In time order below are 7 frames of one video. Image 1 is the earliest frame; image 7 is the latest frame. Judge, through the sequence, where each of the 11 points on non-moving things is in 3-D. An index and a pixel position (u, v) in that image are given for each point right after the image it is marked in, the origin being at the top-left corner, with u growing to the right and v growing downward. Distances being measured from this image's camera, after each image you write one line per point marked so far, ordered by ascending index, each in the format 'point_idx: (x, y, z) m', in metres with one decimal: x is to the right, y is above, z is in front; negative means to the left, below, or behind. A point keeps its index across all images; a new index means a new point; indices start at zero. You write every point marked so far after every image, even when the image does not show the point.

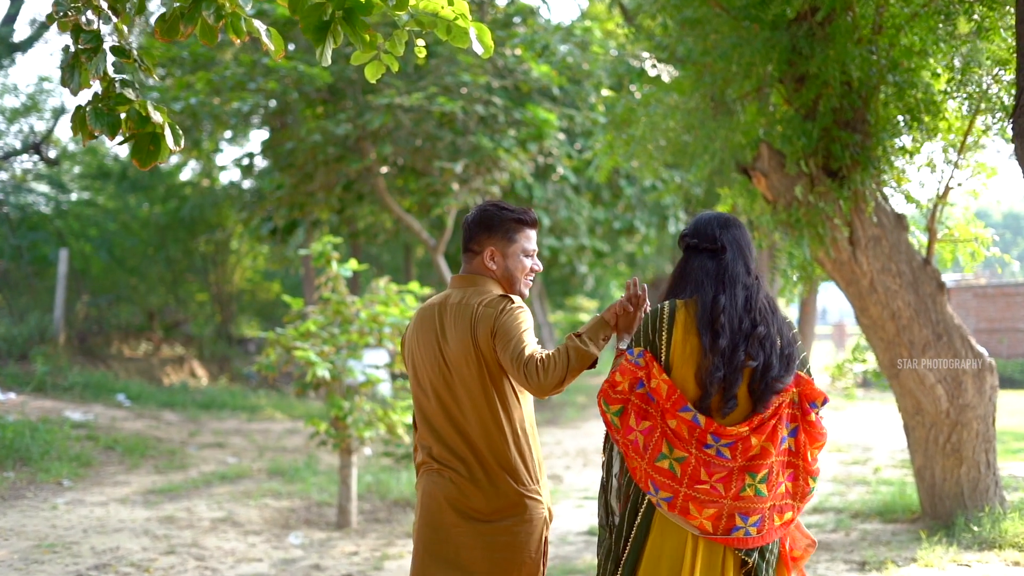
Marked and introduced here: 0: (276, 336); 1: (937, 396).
0: (-1.7, -0.3, +6.8) m
1: (+2.5, -0.6, +5.6) m
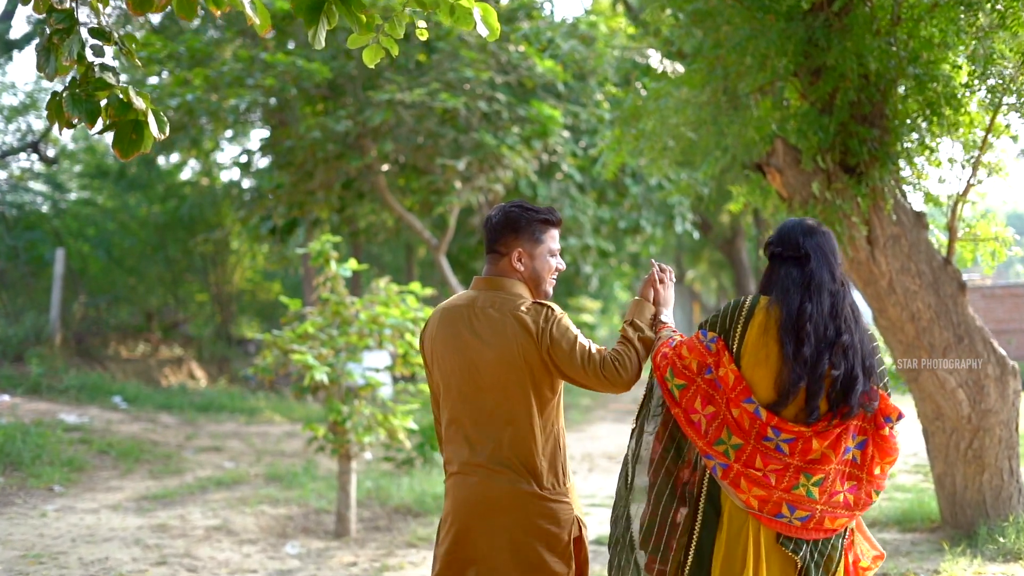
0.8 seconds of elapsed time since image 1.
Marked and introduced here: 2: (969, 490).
0: (-1.6, -0.3, +6.6) m
1: (+2.5, -0.6, +5.4) m
2: (+2.6, -1.1, +5.5) m
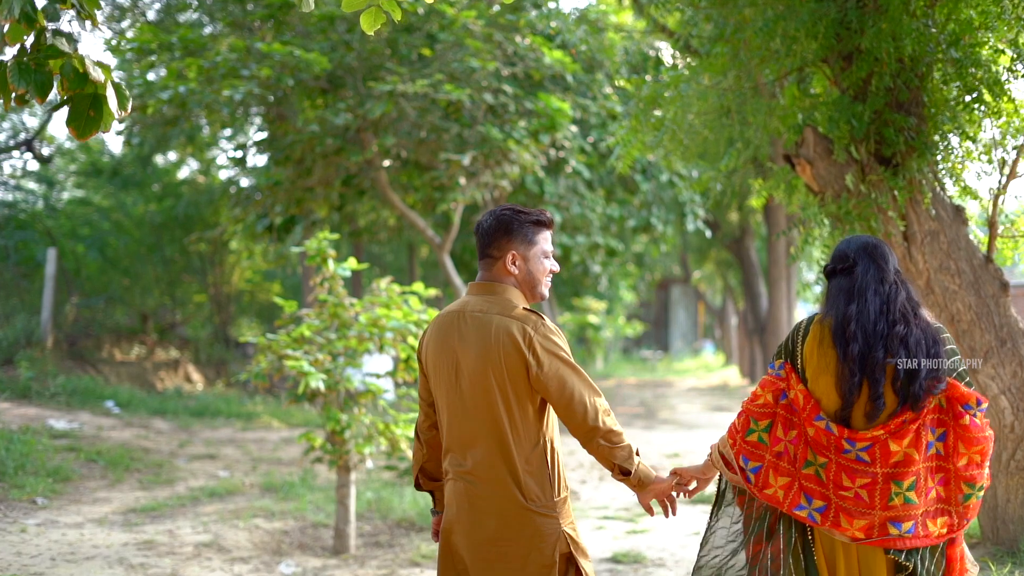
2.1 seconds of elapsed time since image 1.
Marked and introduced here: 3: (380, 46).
0: (-1.6, -0.4, +6.2) m
1: (+2.6, -0.6, +5.0) m
2: (+2.6, -1.1, +5.1) m
3: (-1.3, +2.3, +9.4) m
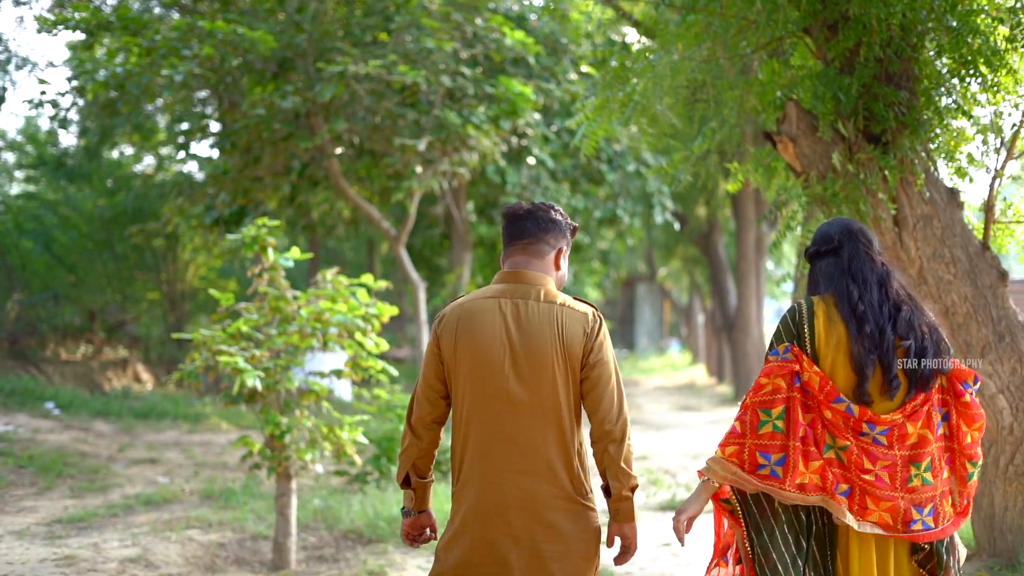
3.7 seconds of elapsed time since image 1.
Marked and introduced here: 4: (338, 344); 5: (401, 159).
0: (-1.8, -0.3, +5.7) m
1: (+2.3, -0.6, +4.6) m
2: (+2.4, -1.1, +4.7) m
3: (-1.7, +2.4, +8.9) m
4: (-1.1, -0.3, +5.8) m
5: (-1.0, +1.2, +8.8) m
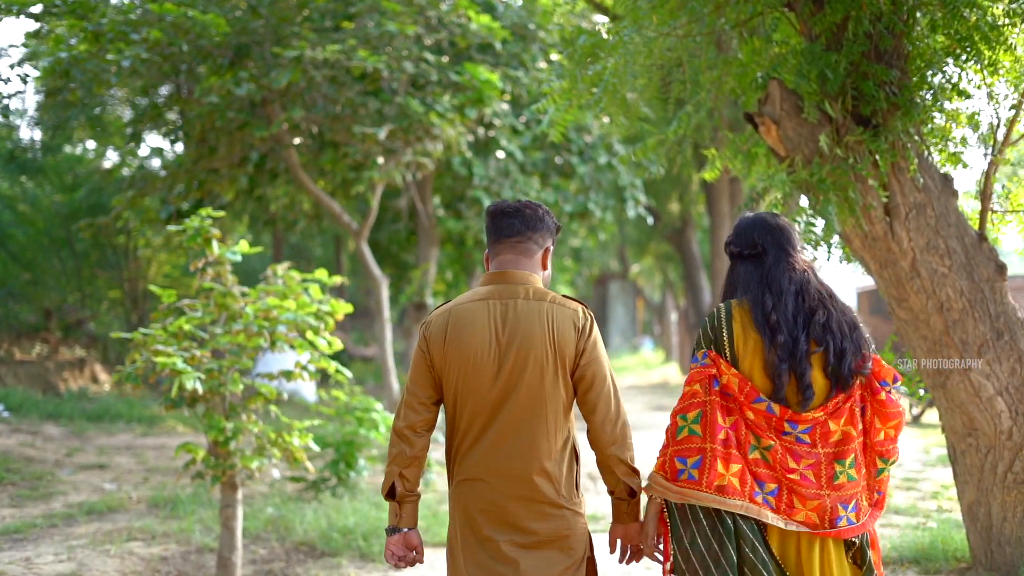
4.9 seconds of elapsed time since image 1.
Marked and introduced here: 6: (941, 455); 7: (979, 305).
0: (-2.0, -0.3, +5.2) m
1: (+2.2, -0.6, +4.3) m
2: (+2.3, -1.1, +4.4) m
3: (-1.9, +2.4, +8.4) m
4: (-1.3, -0.3, +5.4) m
5: (-1.3, +1.2, +8.4) m
6: (+4.0, -1.5, +8.9) m
7: (+2.1, -0.1, +4.3) m
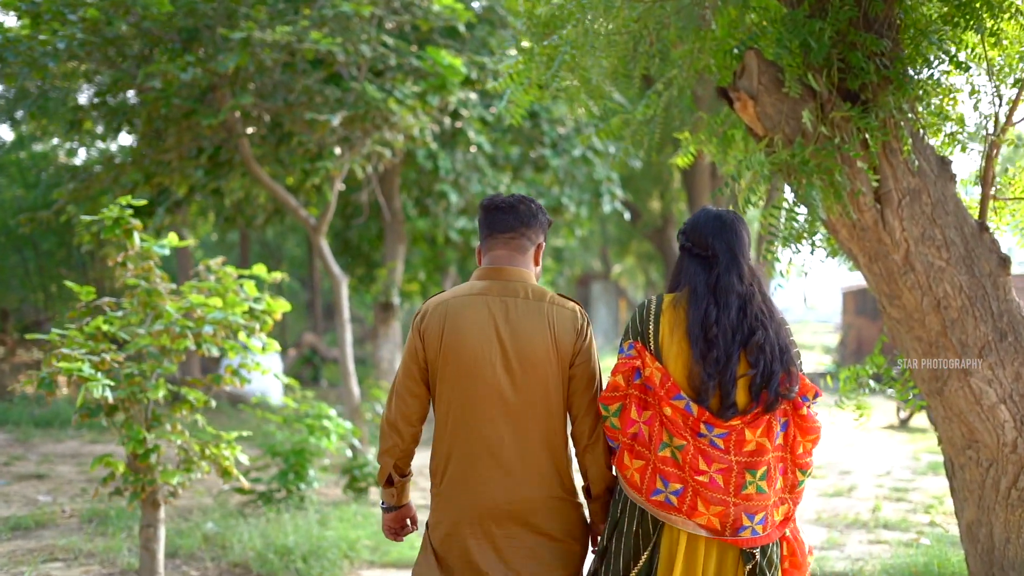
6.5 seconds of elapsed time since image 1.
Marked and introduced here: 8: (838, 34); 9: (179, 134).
0: (-2.3, -0.2, +4.7) m
1: (+2.0, -0.5, +3.9) m
2: (+2.0, -1.0, +3.9) m
3: (-2.2, +2.5, +7.9) m
4: (-1.5, -0.3, +4.9) m
5: (-1.6, +1.2, +7.8) m
6: (+3.7, -1.5, +8.5) m
7: (+1.9, -0.1, +3.8) m
8: (+1.3, +1.0, +3.9) m
9: (-2.9, +1.3, +8.2) m
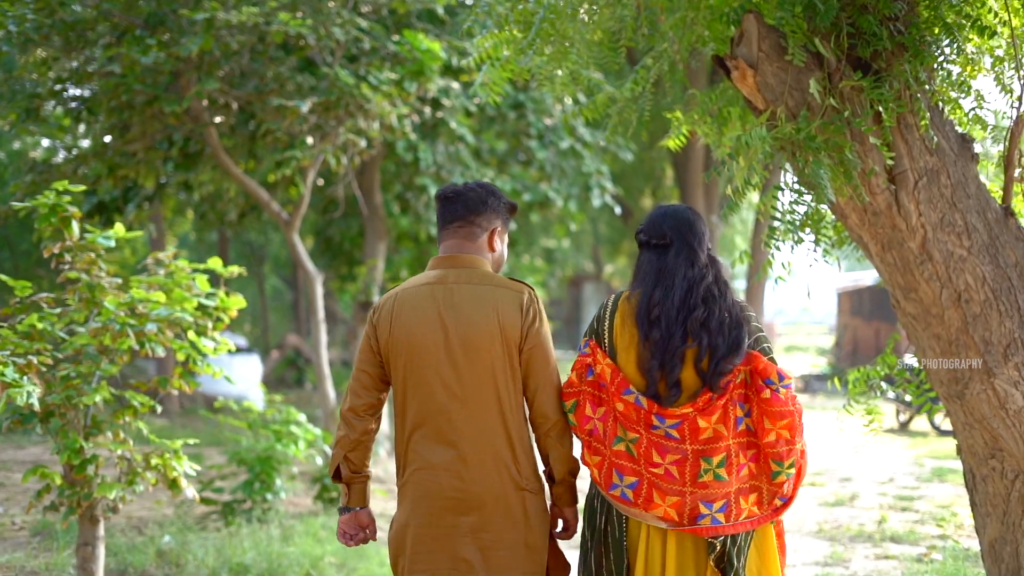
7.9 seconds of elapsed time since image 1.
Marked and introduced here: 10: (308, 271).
0: (-2.4, -0.2, +4.3) m
1: (+1.8, -0.5, +3.5) m
2: (+1.9, -1.0, +3.5) m
3: (-2.4, +2.5, +7.5) m
4: (-1.6, -0.3, +4.5) m
5: (-1.7, +1.3, +7.4) m
6: (+3.5, -1.5, +8.1) m
7: (+1.8, 0.0, +3.4) m
8: (+1.2, +1.1, +3.5) m
9: (-3.0, +1.3, +7.8) m
10: (-1.8, +0.1, +8.6) m
